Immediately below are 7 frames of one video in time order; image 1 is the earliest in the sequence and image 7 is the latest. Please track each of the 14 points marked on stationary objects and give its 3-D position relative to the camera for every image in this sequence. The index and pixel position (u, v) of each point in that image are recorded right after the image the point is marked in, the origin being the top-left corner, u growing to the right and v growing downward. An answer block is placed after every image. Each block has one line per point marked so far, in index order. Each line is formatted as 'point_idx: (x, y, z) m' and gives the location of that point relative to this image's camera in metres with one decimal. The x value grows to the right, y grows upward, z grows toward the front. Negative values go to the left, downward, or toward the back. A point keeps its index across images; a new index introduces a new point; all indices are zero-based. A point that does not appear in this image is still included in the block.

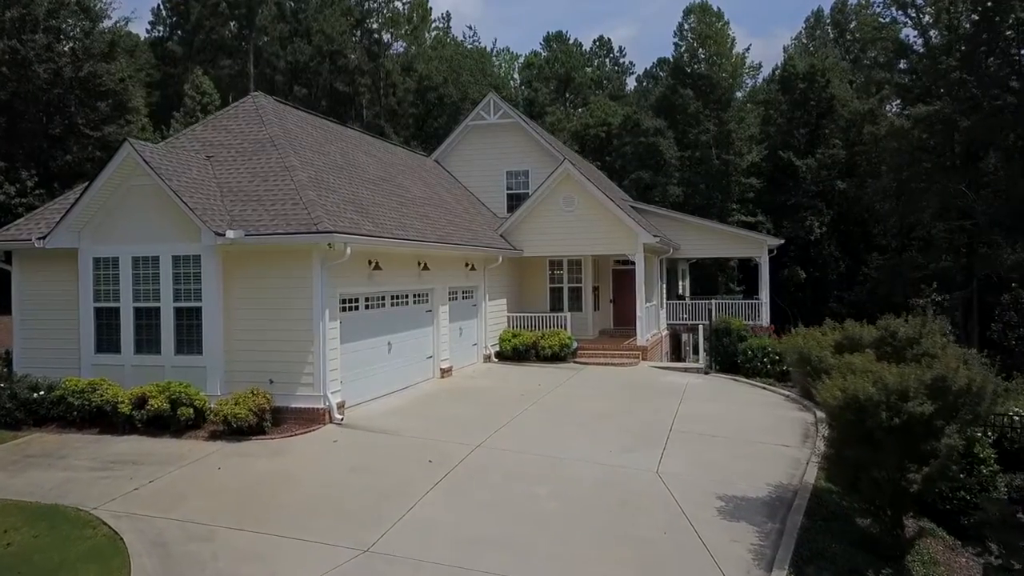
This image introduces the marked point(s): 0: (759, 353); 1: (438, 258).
0: (+5.4, -1.4, +17.9) m
1: (-1.4, +0.6, +15.8) m
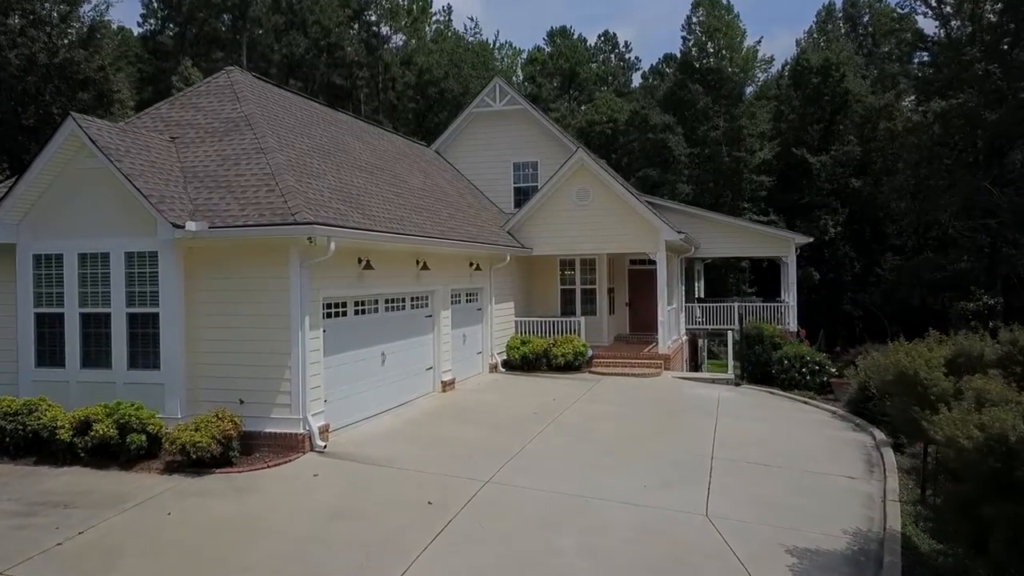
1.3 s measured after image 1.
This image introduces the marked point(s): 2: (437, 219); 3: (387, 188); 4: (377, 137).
0: (+5.6, -1.5, +16.0) m
1: (-1.3, +0.5, +14.0) m
2: (-1.3, +1.2, +14.3) m
3: (-2.1, +1.7, +13.5) m
4: (-2.8, +3.1, +16.6) m
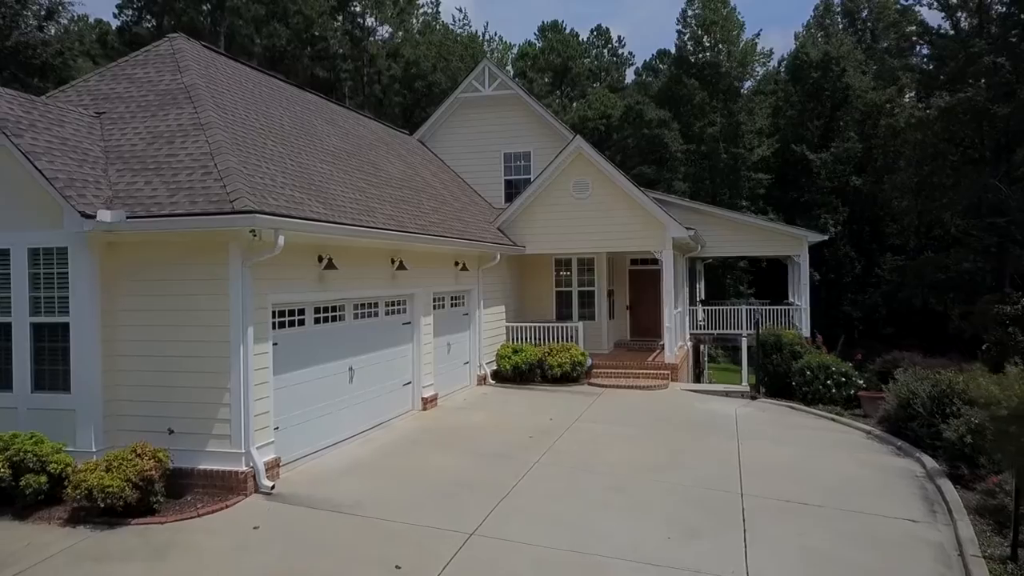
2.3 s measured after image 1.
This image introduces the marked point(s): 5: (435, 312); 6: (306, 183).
0: (+5.4, -1.5, +14.4) m
1: (-1.4, +0.5, +12.2) m
2: (-1.5, +1.2, +12.6) m
3: (-2.2, +1.6, +11.8) m
4: (-2.9, +3.0, +14.8) m
5: (-1.2, -0.4, +12.9) m
6: (-2.4, +1.2, +9.5) m
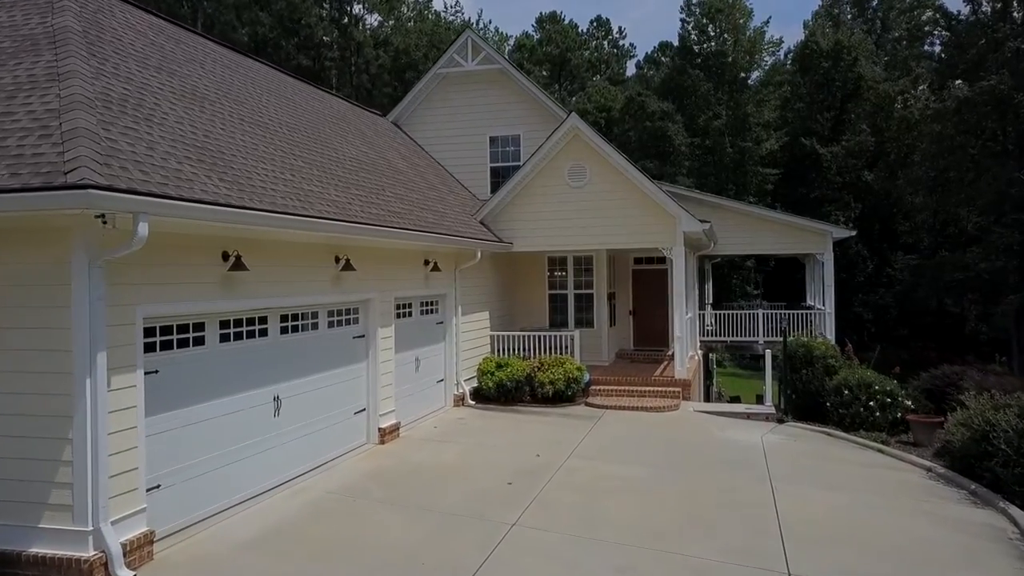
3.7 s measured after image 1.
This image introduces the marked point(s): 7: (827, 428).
0: (+5.1, -1.6, +12.1) m
1: (-1.7, +0.4, +9.9) m
2: (-1.7, +1.1, +10.3) m
3: (-2.5, +1.6, +9.5) m
4: (-3.2, +3.0, +12.6) m
5: (-1.5, -0.4, +10.6) m
6: (-2.7, +1.2, +7.2) m
7: (+4.6, -2.1, +11.9) m
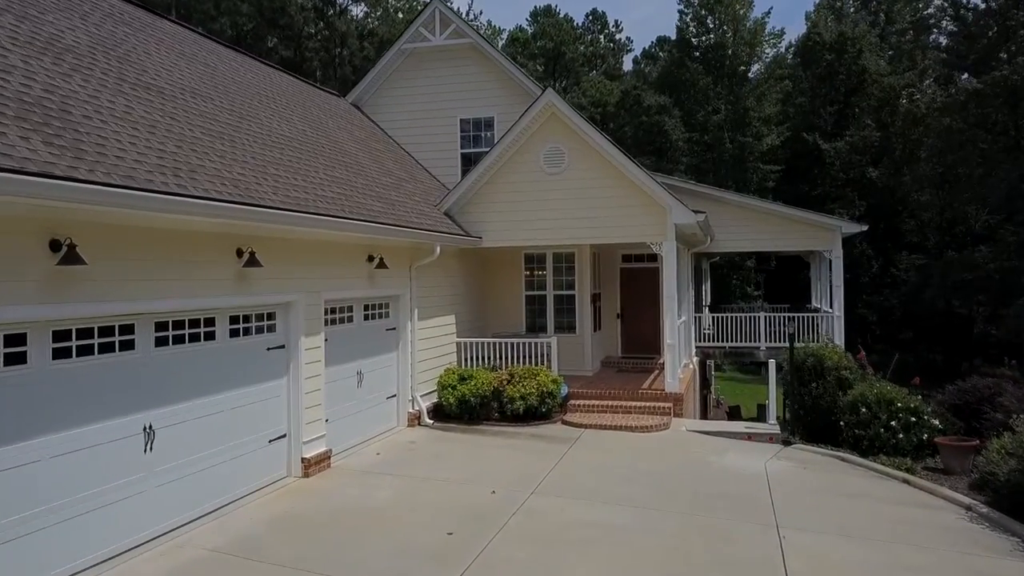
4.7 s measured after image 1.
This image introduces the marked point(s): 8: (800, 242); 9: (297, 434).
0: (+4.7, -1.6, +10.4) m
1: (-2.2, +0.4, +8.2) m
2: (-2.2, +1.1, +8.6) m
3: (-3.0, +1.6, +7.8) m
4: (-3.7, +3.0, +10.8) m
5: (-2.0, -0.4, +8.9) m
6: (-3.2, +1.2, +5.5) m
7: (+4.1, -2.1, +10.2) m
8: (+6.0, +1.0, +17.0) m
9: (-2.1, -1.5, +8.2) m
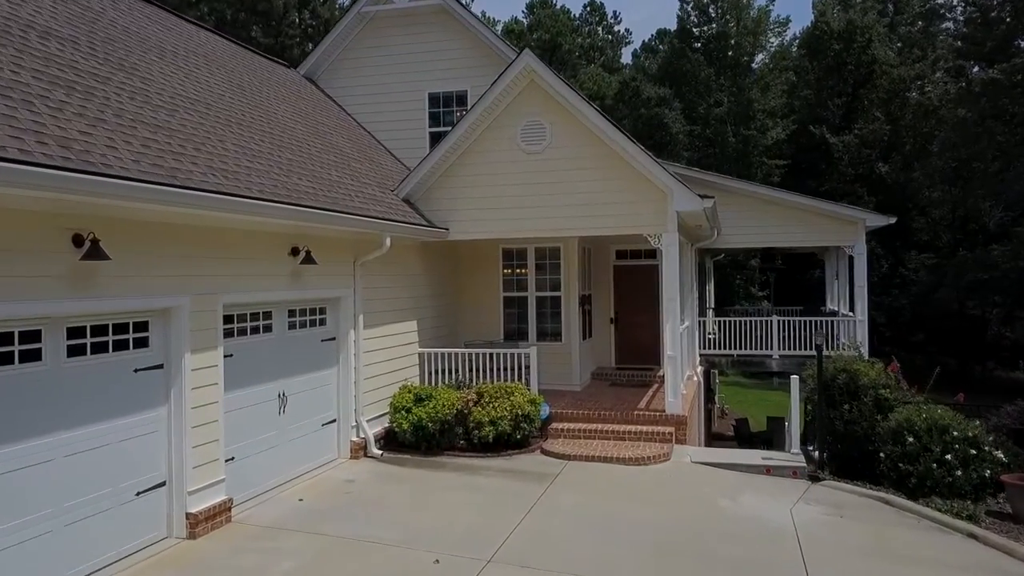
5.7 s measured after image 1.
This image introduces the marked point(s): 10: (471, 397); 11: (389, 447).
0: (+4.3, -1.6, +8.4) m
1: (-2.5, +0.4, +6.2) m
2: (-2.6, +1.1, +6.6) m
3: (-3.3, +1.5, +5.8) m
4: (-4.1, +3.0, +8.9) m
5: (-2.3, -0.4, +6.9) m
6: (-3.5, +1.2, +3.5) m
7: (+3.8, -2.1, +8.3) m
8: (+5.7, +1.0, +15.1) m
9: (-2.5, -1.5, +6.2) m
10: (-0.5, -1.3, +9.4) m
11: (-1.4, -1.8, +9.5) m
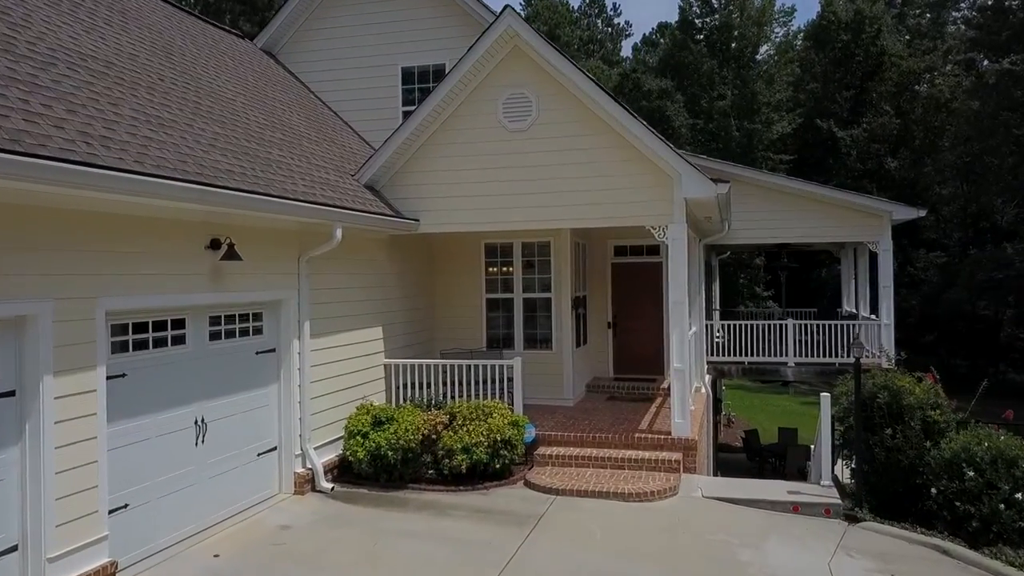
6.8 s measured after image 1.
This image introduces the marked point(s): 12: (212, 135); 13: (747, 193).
0: (+4.1, -1.6, +6.9) m
1: (-2.7, +0.4, +4.7) m
2: (-2.8, +1.1, +5.1) m
3: (-3.5, +1.5, +4.3) m
4: (-4.3, +3.0, +7.4) m
5: (-2.6, -0.5, +5.5) m
6: (-3.7, +1.1, +2.0) m
7: (+3.6, -2.1, +6.8) m
8: (+5.5, +1.0, +13.6) m
9: (-2.7, -1.5, +4.7) m
10: (-0.7, -1.3, +8.0) m
11: (-1.6, -1.8, +8.0) m
12: (-2.5, +1.2, +6.8) m
13: (+4.0, +1.6, +13.9) m
